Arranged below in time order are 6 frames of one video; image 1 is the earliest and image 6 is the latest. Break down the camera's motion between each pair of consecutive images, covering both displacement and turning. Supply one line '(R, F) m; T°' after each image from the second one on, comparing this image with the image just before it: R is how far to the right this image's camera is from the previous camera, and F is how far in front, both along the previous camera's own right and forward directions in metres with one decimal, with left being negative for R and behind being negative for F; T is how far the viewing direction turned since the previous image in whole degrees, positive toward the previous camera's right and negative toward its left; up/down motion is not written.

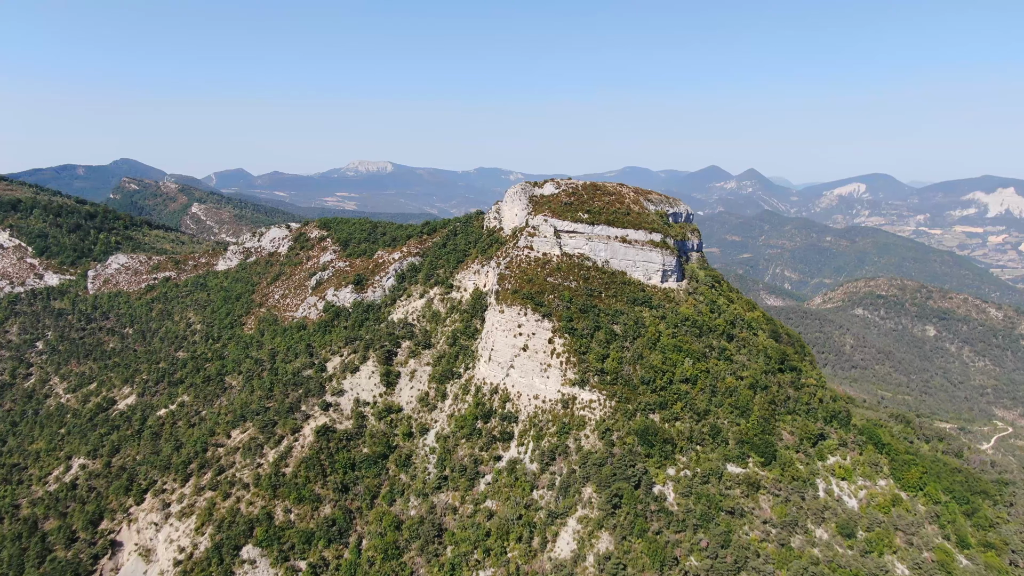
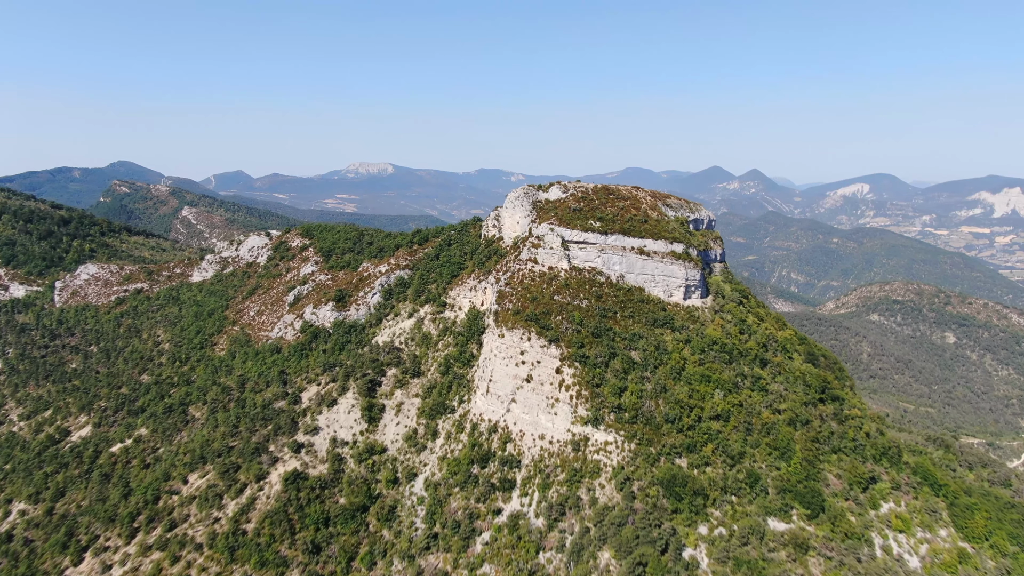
(0.0, +6.1) m; 0°
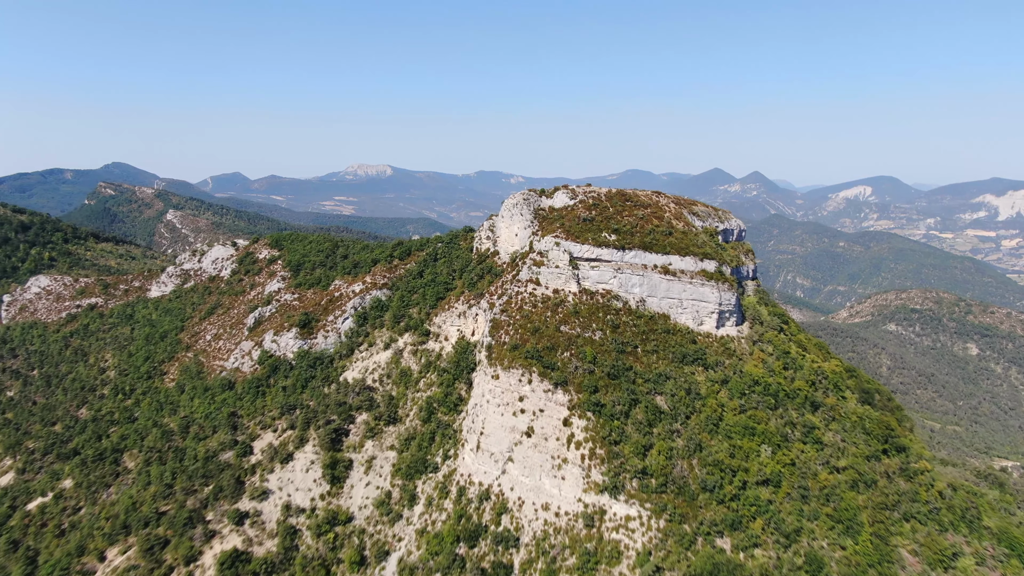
(+0.1, +7.4) m; 0°
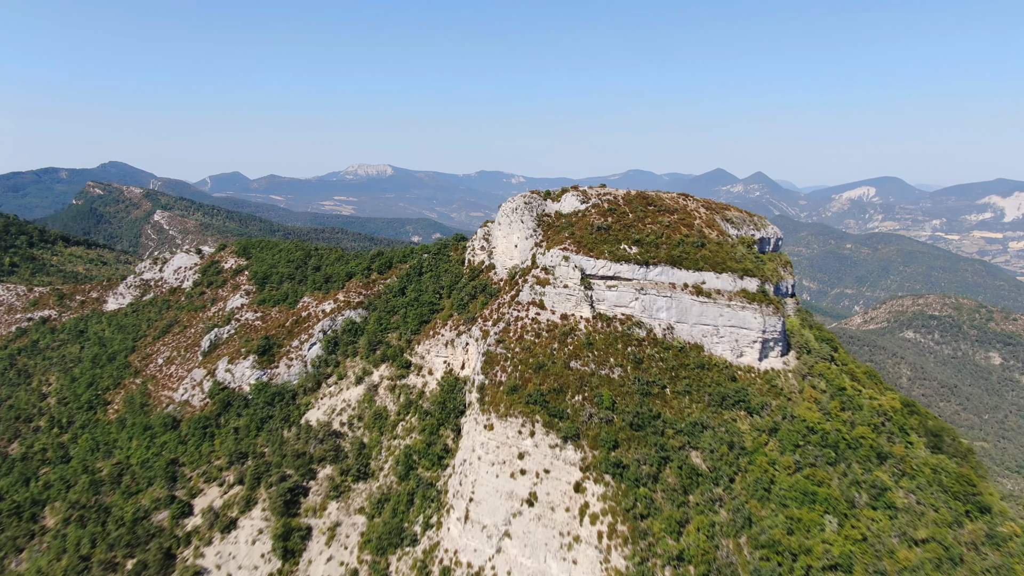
(+0.1, +6.3) m; 0°
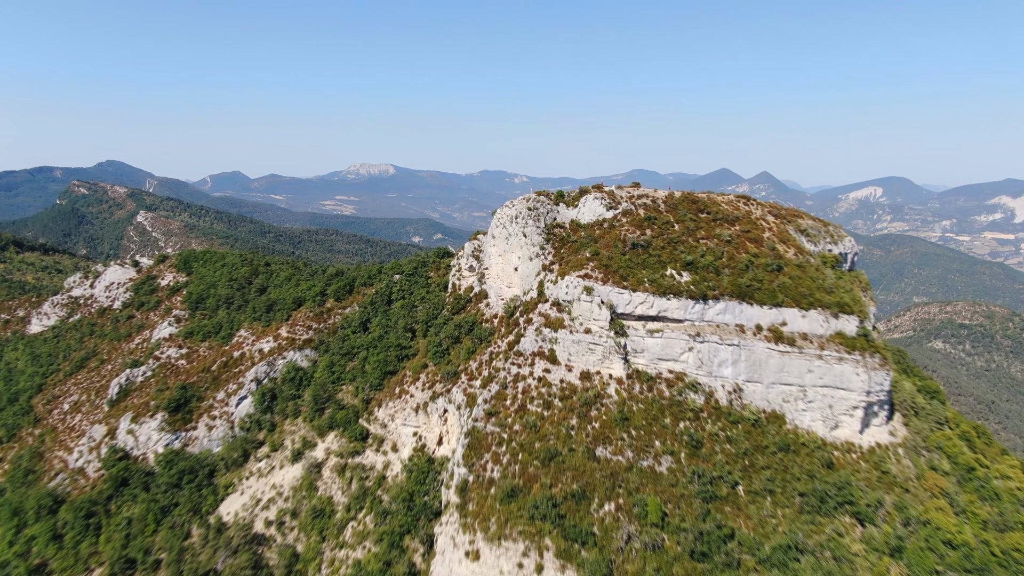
(+0.1, +8.6) m; 0°
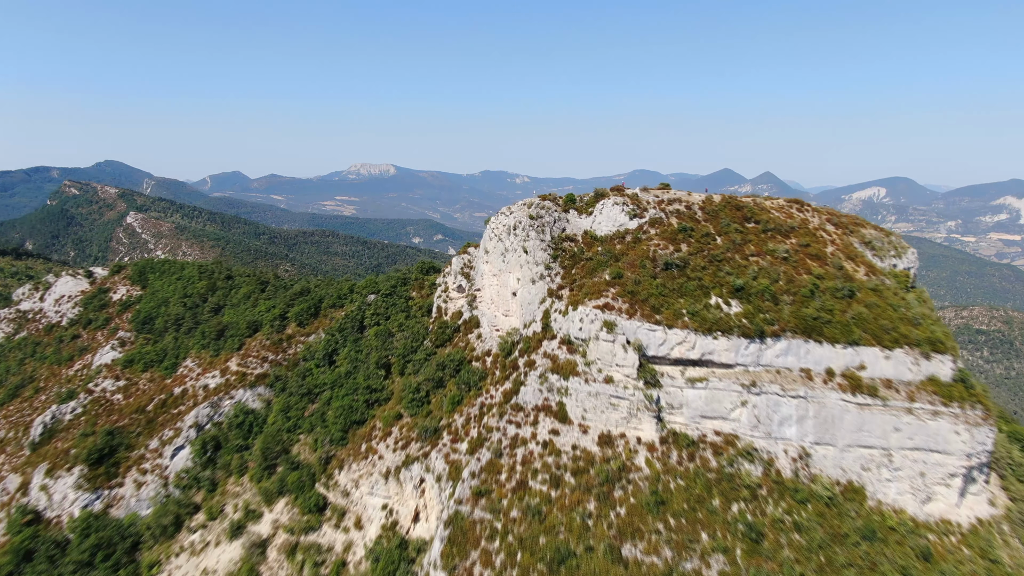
(+0.1, +4.6) m; 0°
